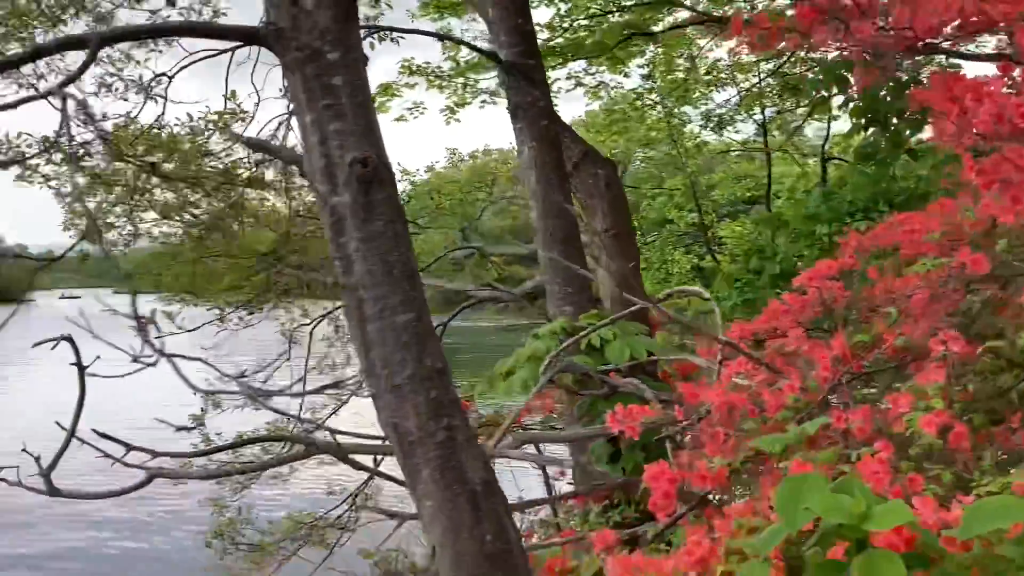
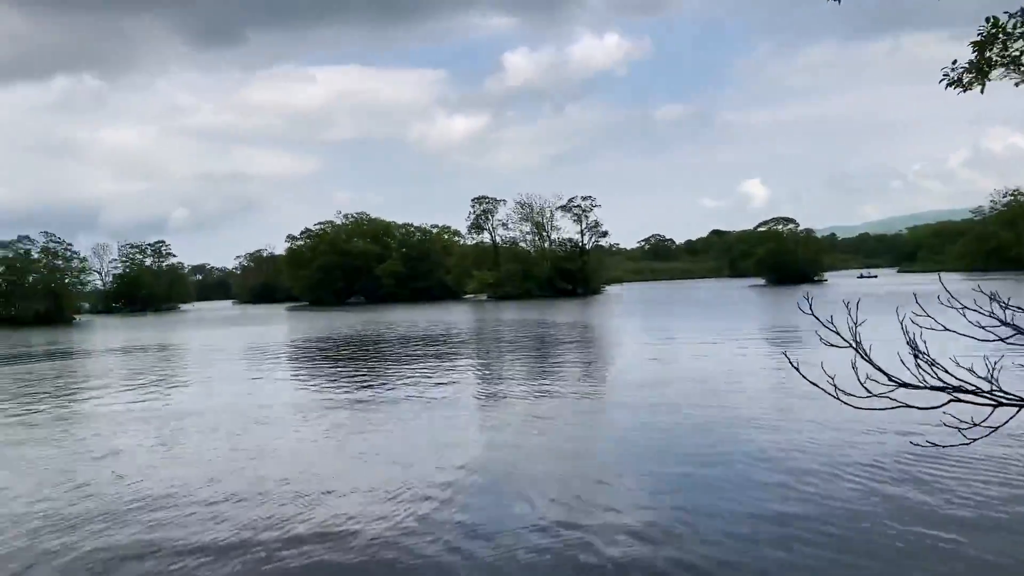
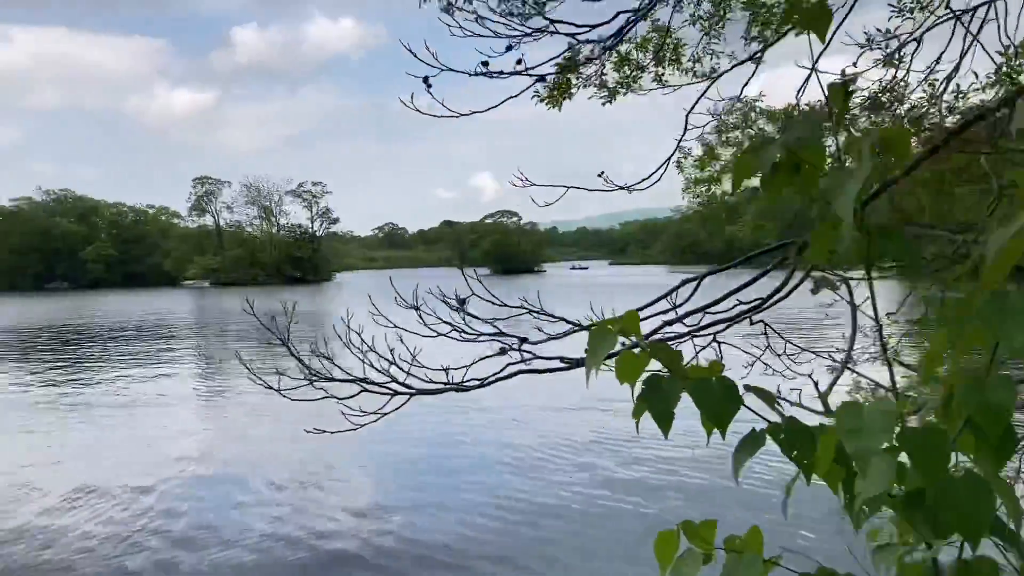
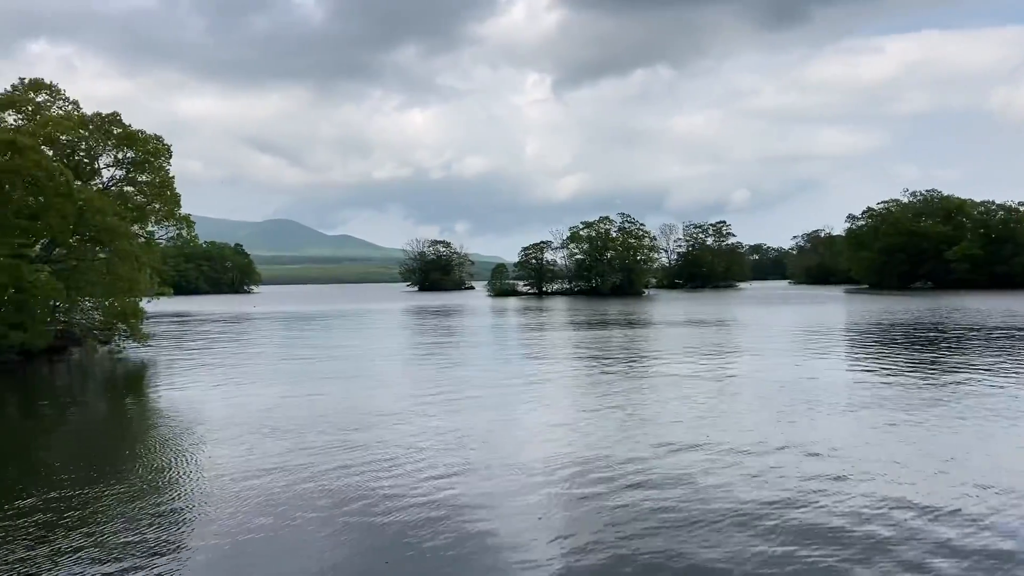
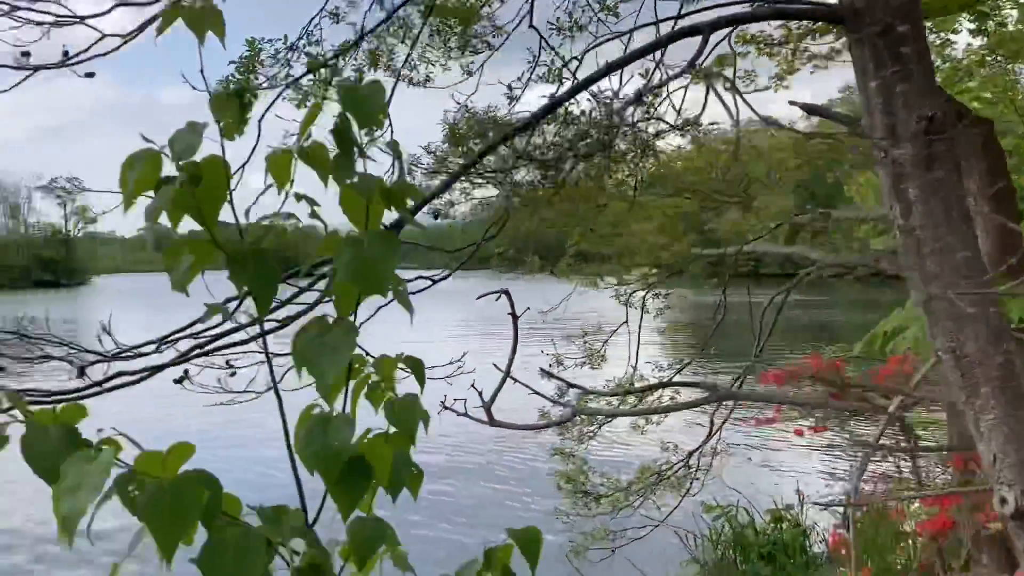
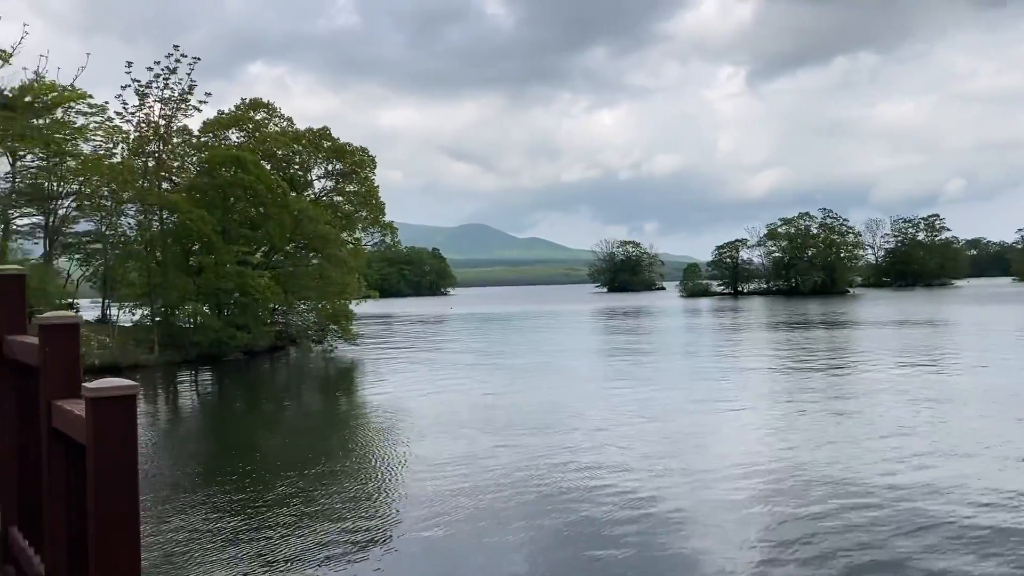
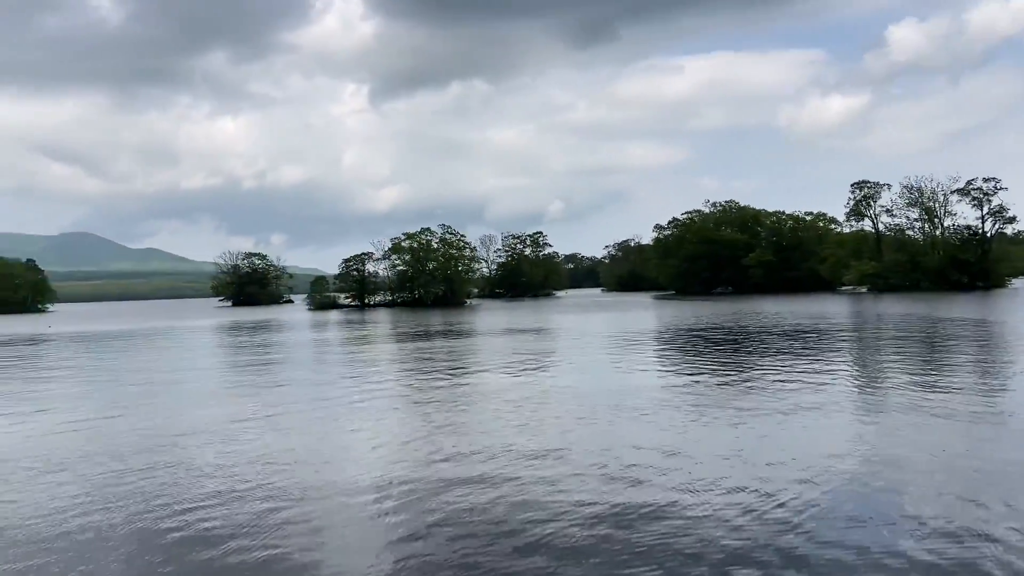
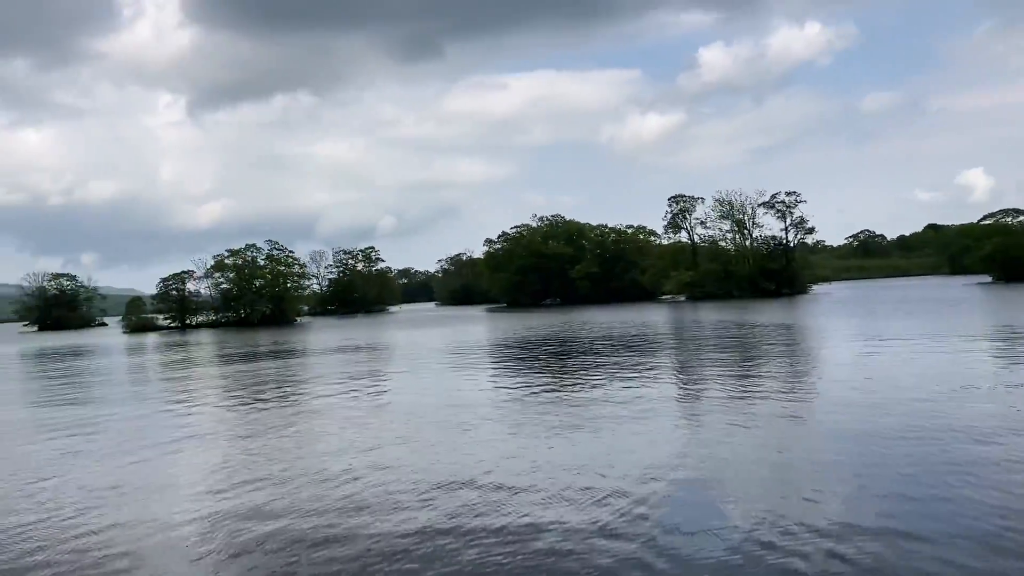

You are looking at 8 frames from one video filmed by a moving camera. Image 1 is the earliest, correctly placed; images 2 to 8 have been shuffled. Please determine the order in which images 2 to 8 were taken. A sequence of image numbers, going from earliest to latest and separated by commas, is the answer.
5, 3, 2, 8, 7, 4, 6
